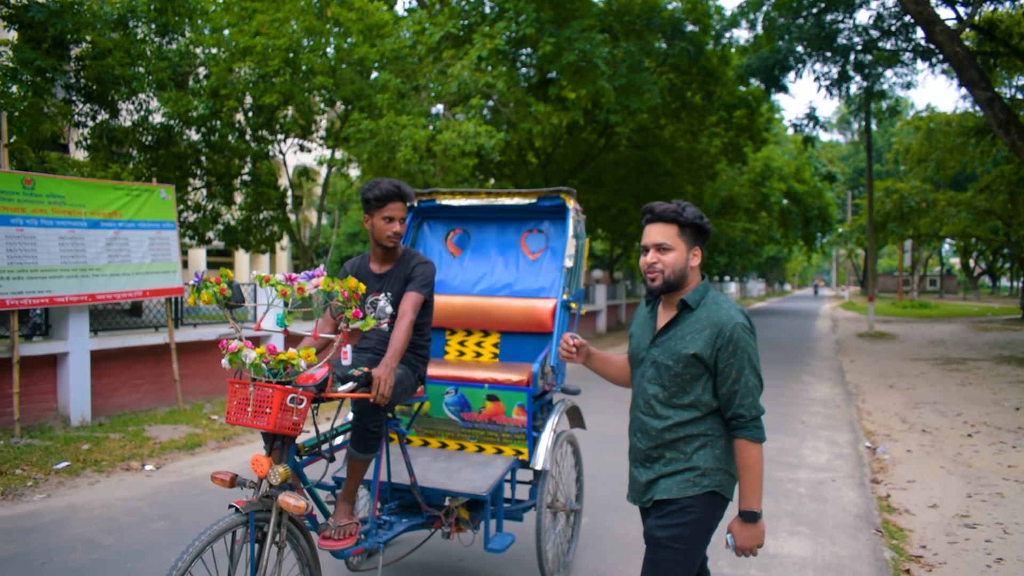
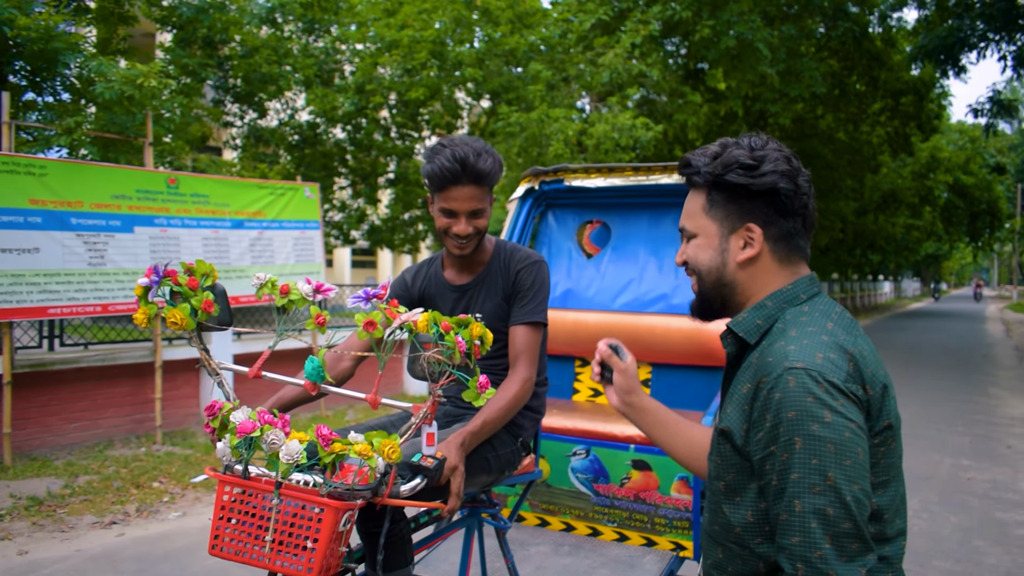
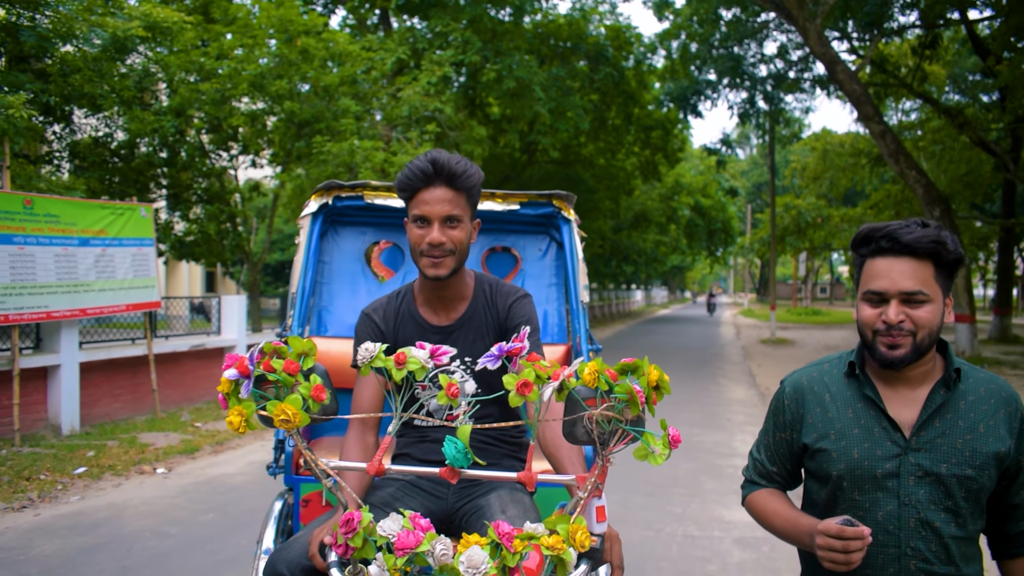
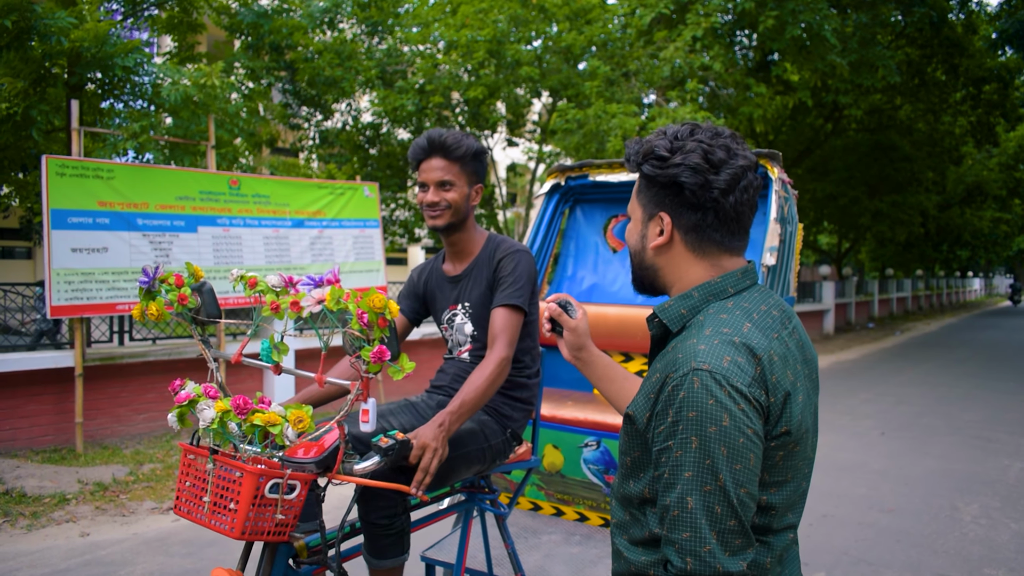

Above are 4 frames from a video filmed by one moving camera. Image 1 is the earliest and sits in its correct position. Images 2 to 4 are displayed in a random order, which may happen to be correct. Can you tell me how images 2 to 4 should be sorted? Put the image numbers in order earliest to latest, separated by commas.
4, 2, 3
